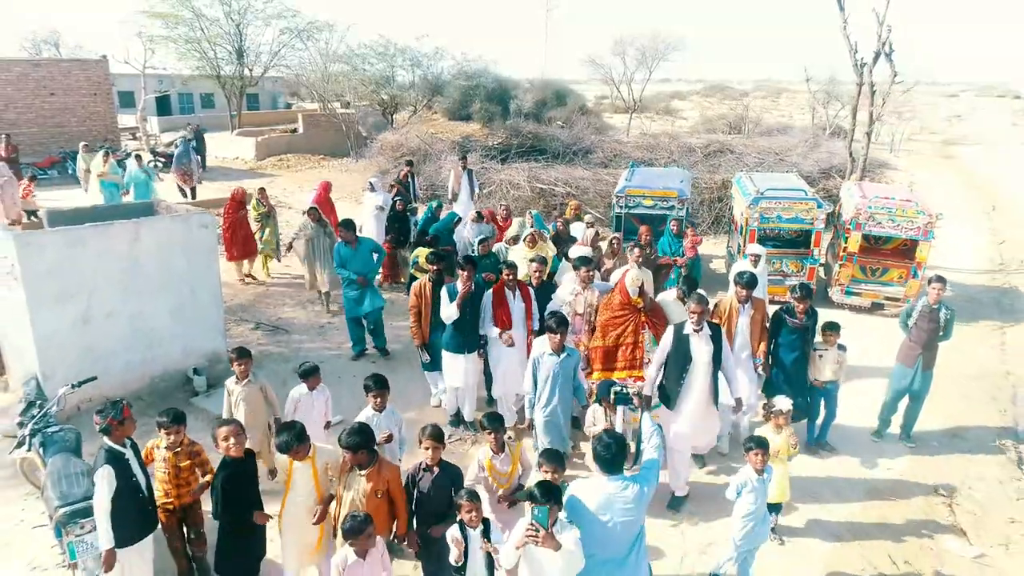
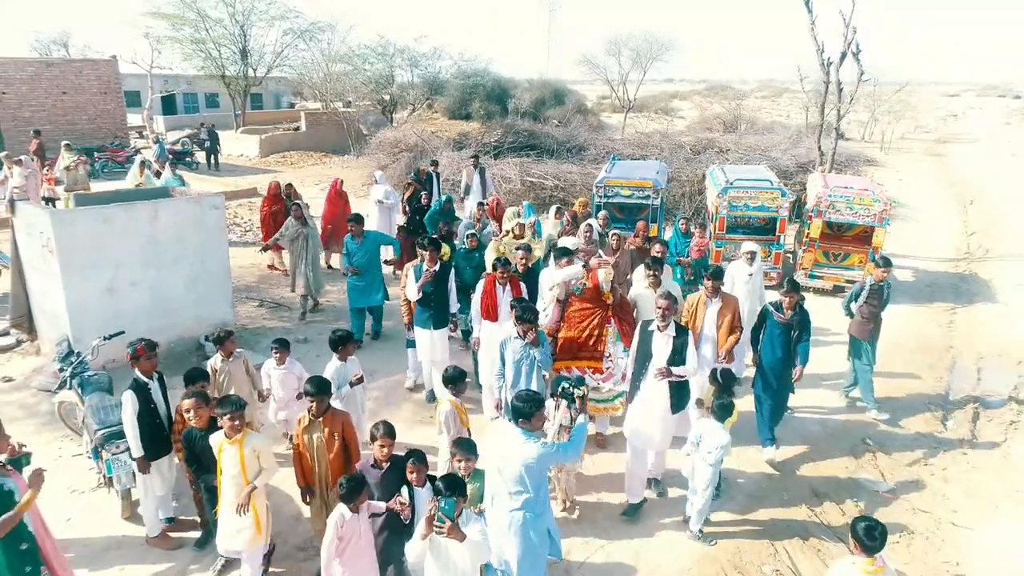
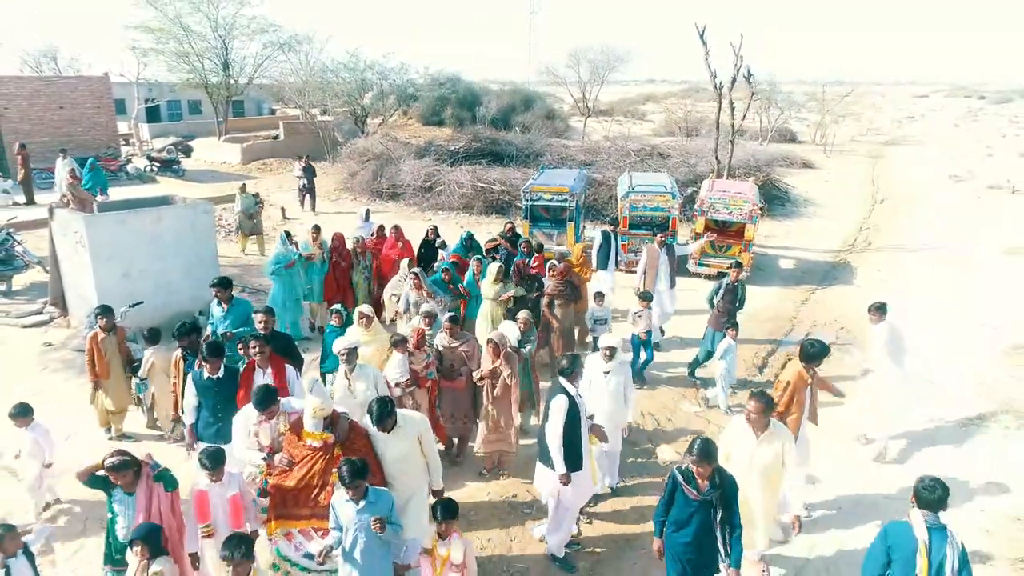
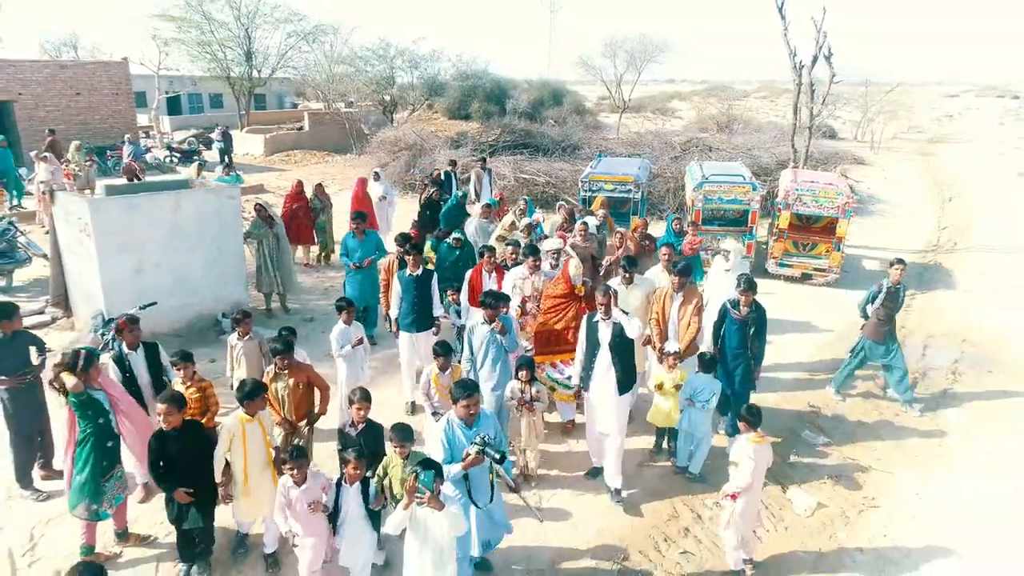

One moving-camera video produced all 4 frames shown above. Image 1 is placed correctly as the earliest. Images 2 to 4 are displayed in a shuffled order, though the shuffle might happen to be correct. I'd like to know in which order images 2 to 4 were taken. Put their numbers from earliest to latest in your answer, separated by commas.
2, 4, 3
